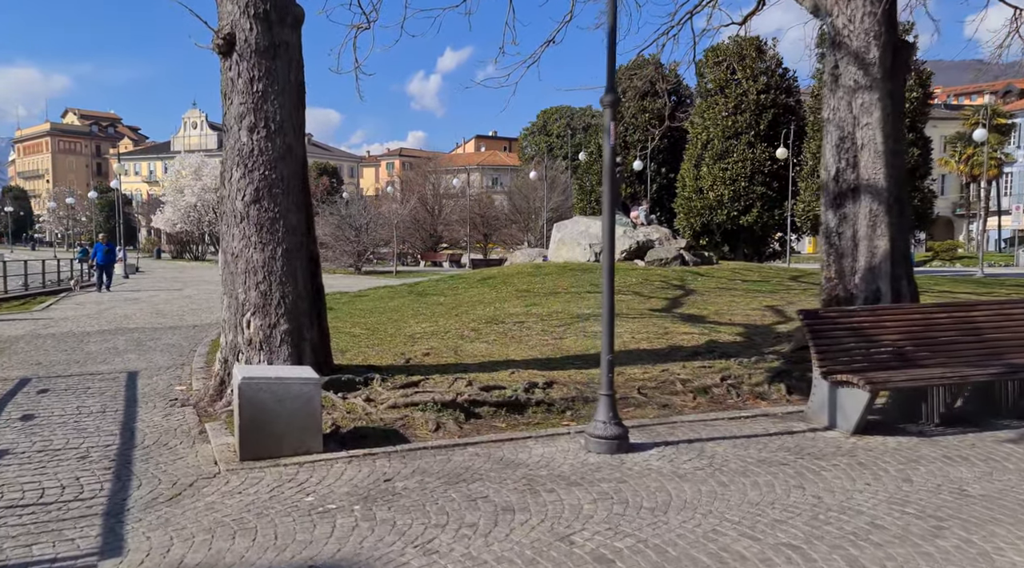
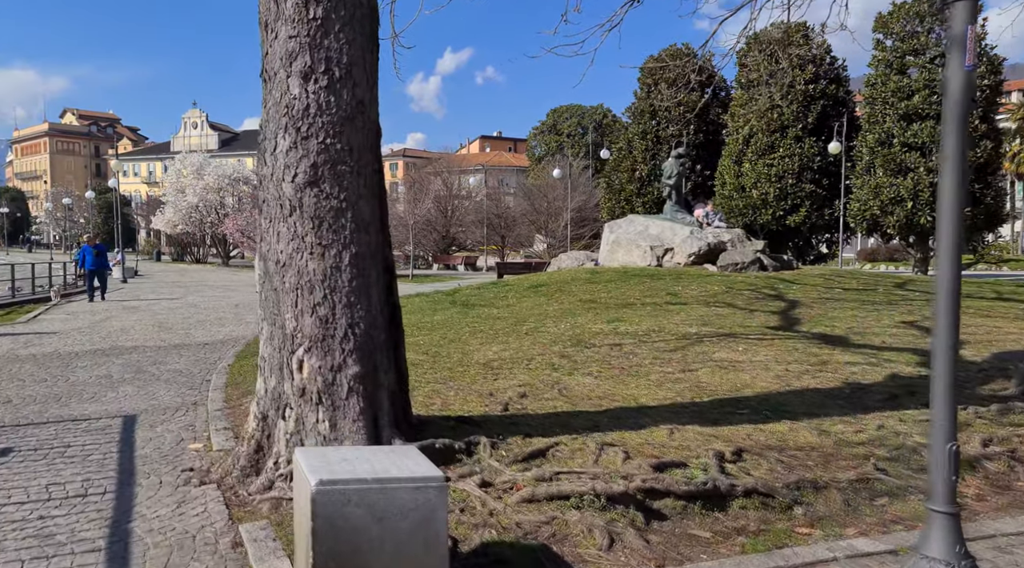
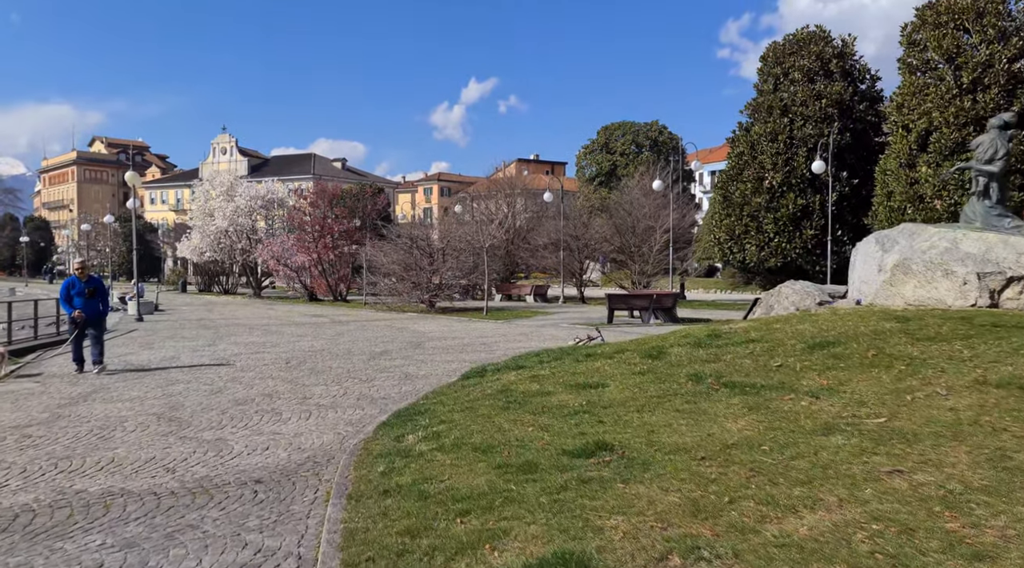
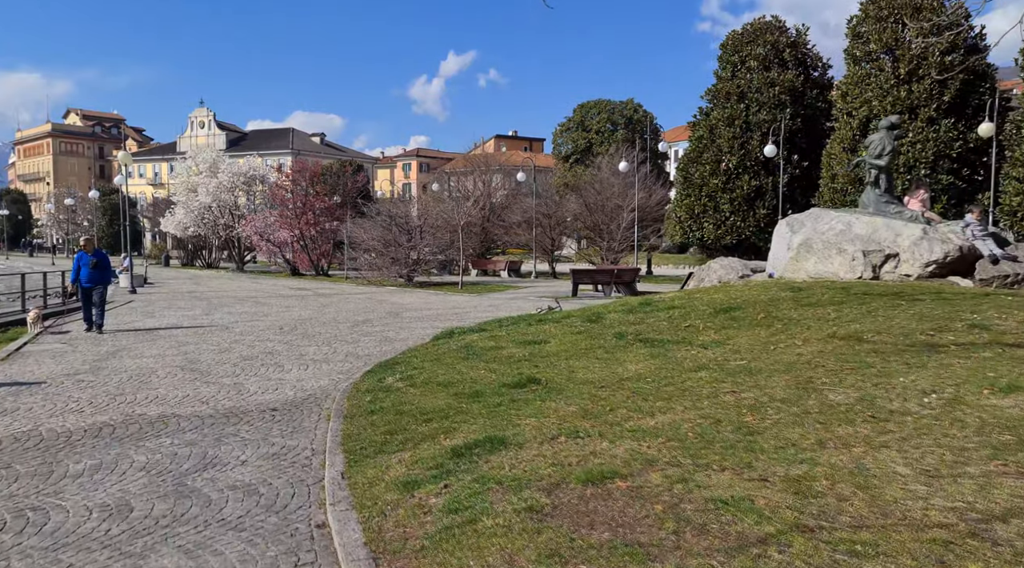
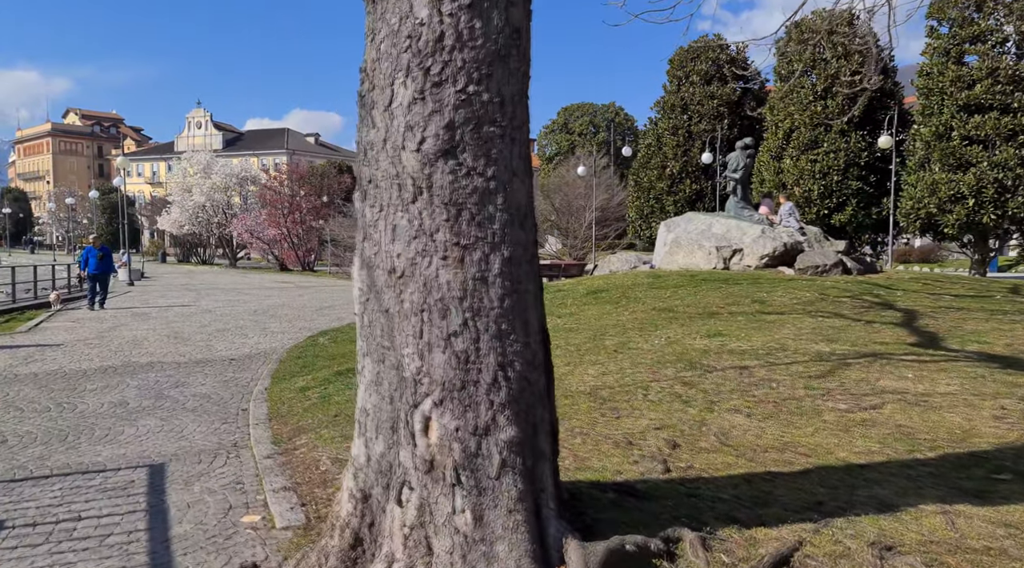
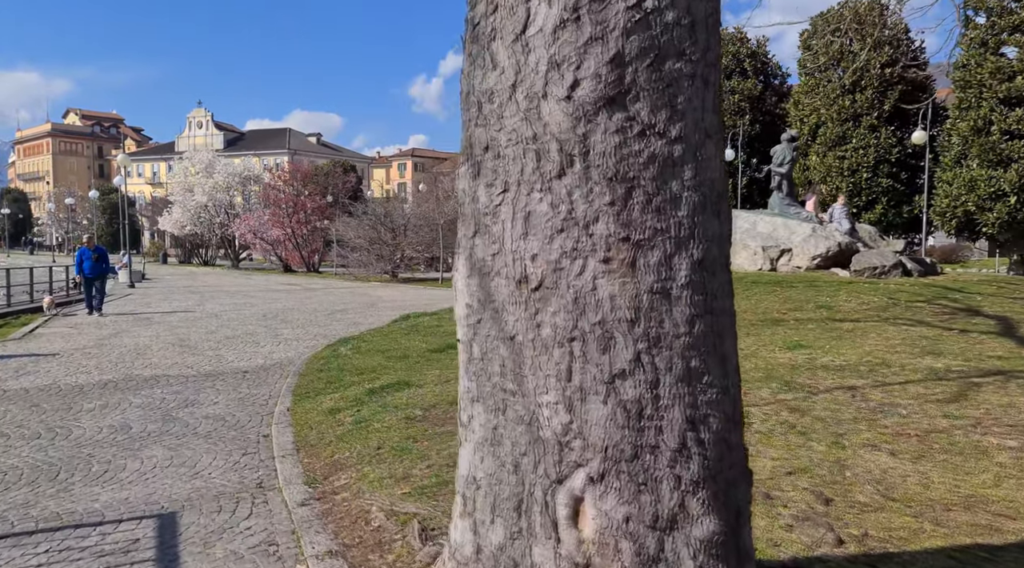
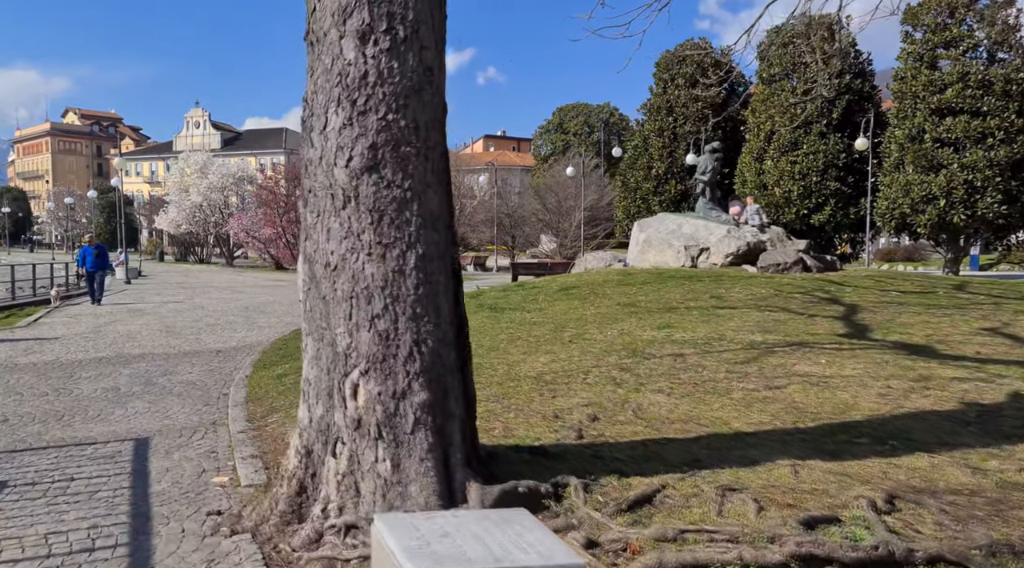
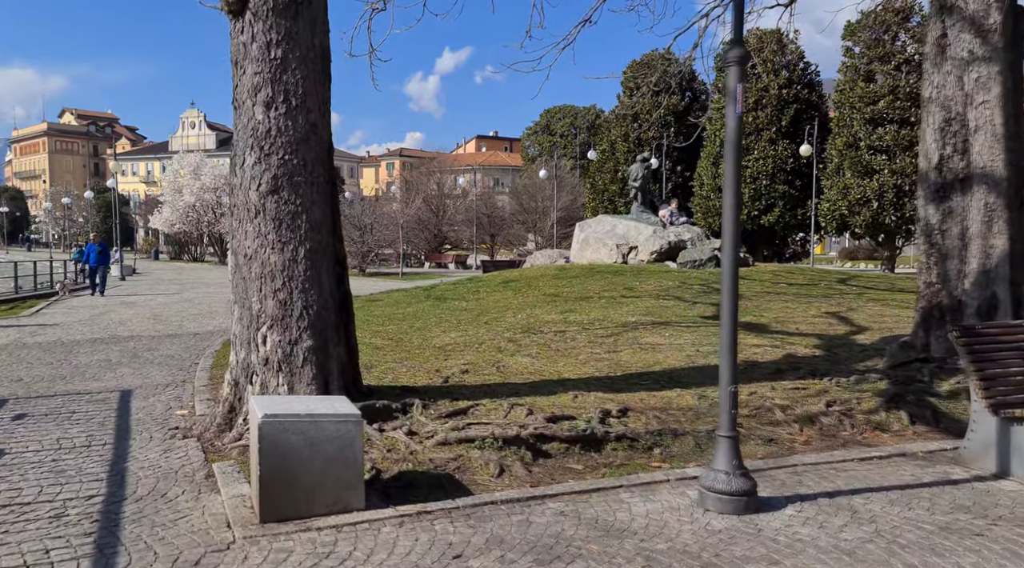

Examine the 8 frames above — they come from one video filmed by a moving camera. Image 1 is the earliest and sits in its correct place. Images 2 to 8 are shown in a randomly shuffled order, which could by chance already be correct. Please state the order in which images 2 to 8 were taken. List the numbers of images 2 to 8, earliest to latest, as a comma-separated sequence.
8, 2, 7, 5, 6, 4, 3
